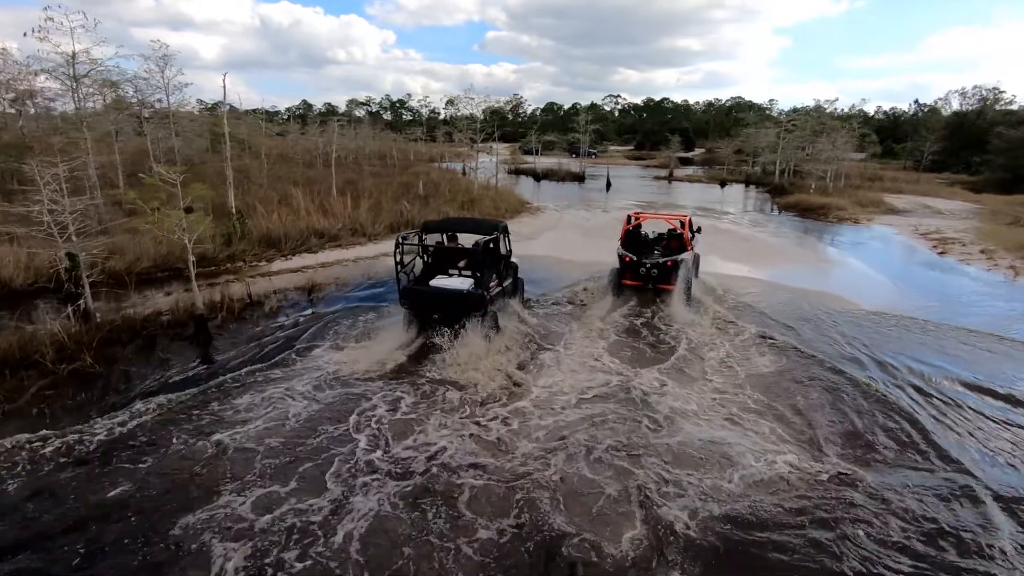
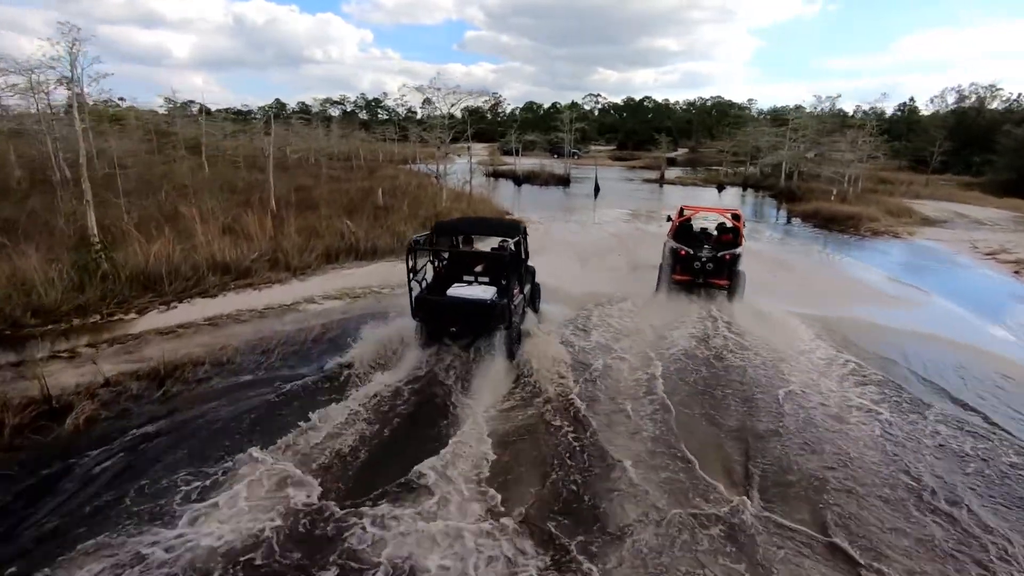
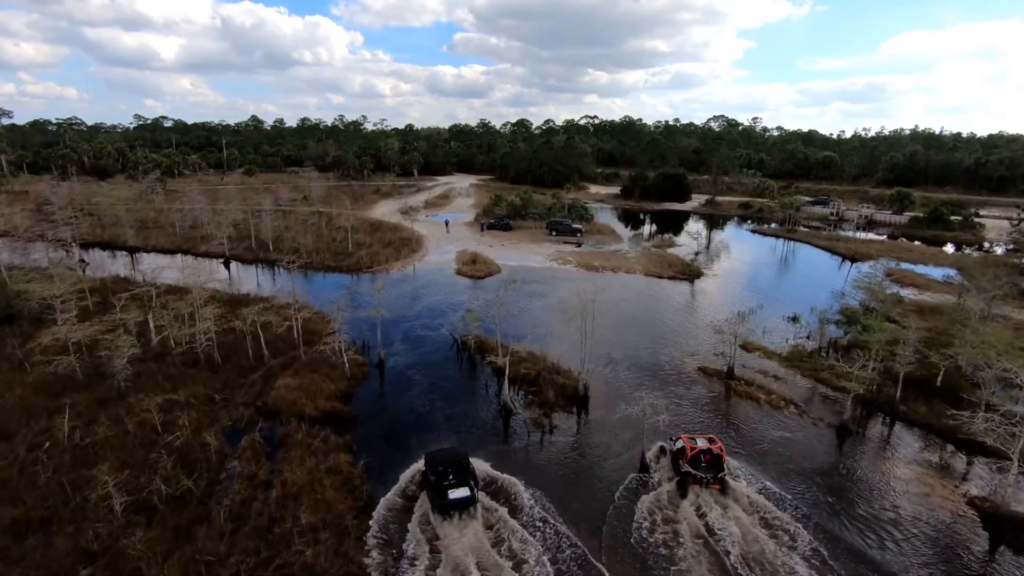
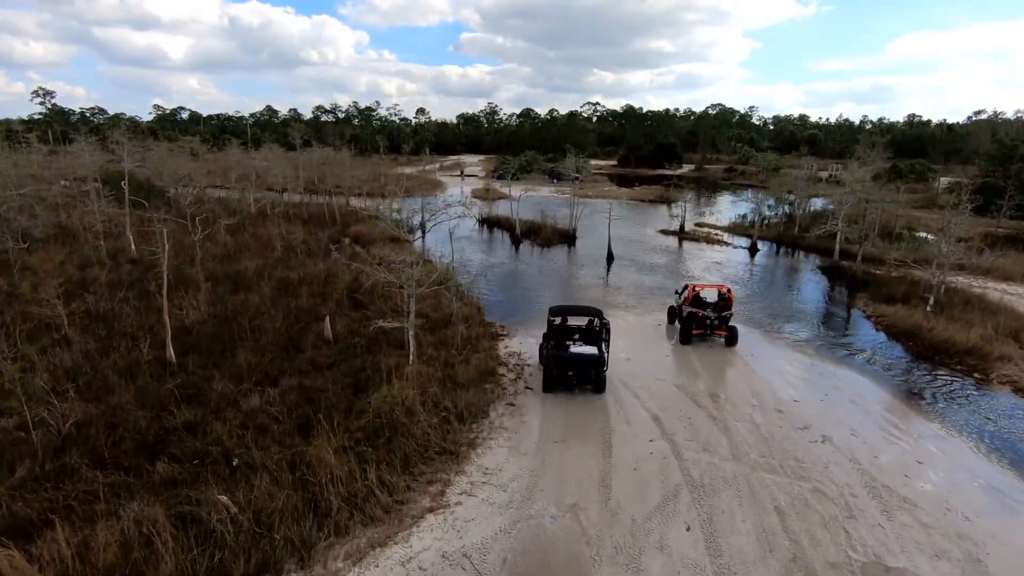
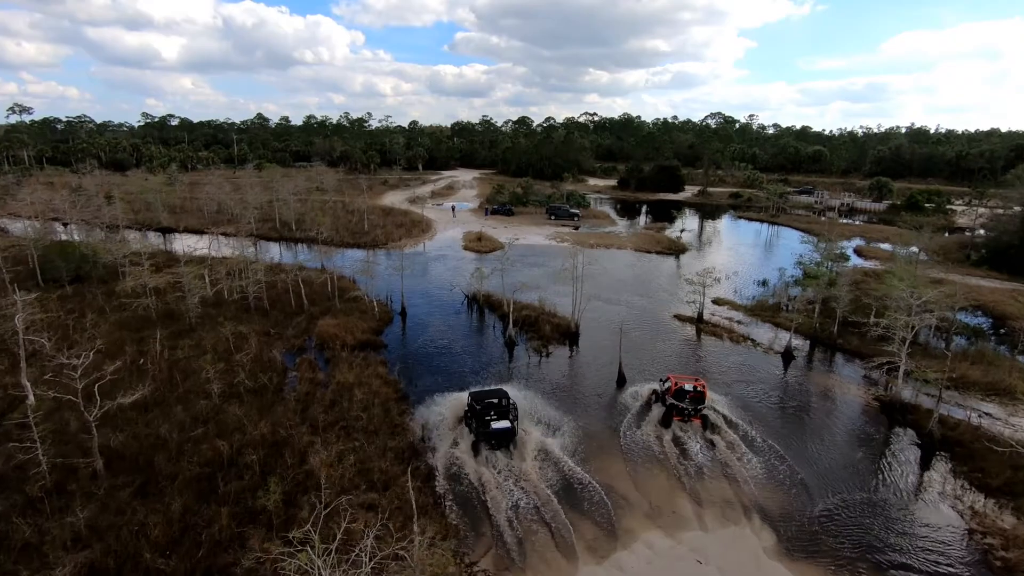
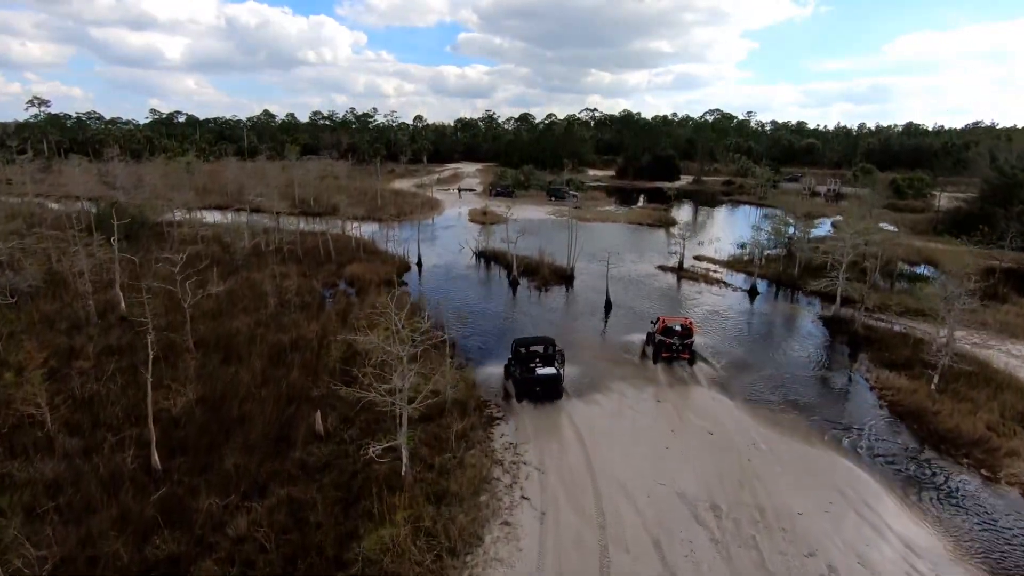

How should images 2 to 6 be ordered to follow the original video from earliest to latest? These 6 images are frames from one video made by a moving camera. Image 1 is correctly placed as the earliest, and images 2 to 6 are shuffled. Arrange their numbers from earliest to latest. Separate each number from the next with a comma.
2, 4, 6, 5, 3
